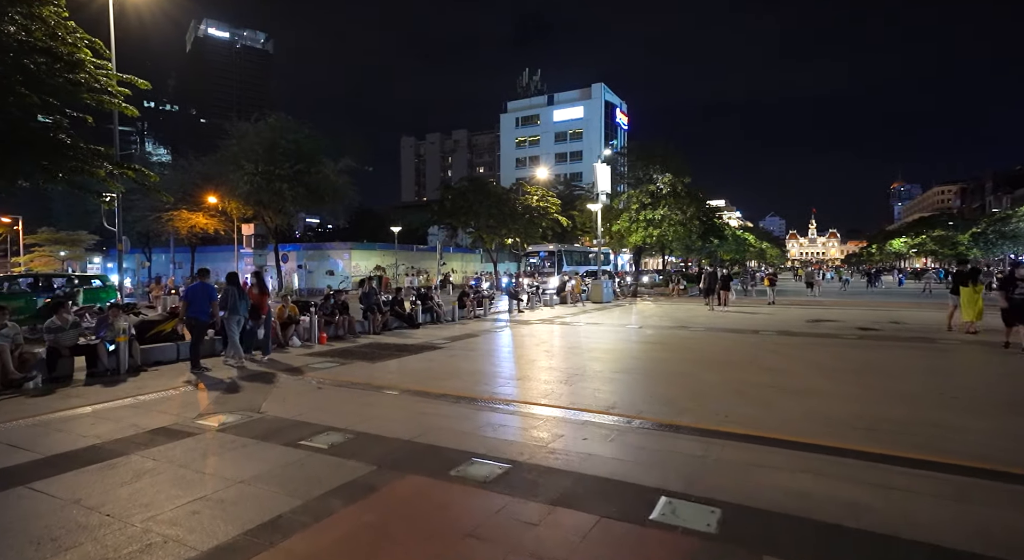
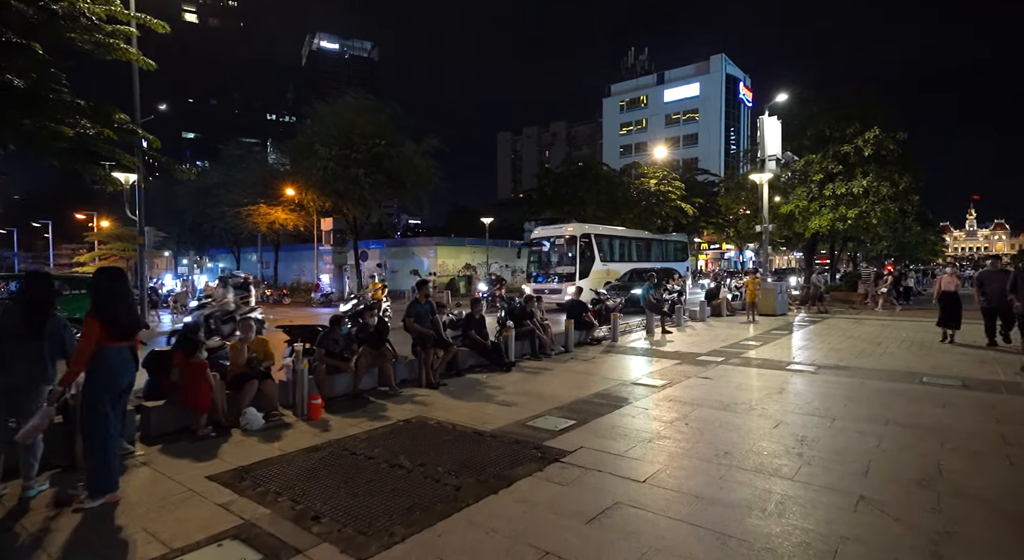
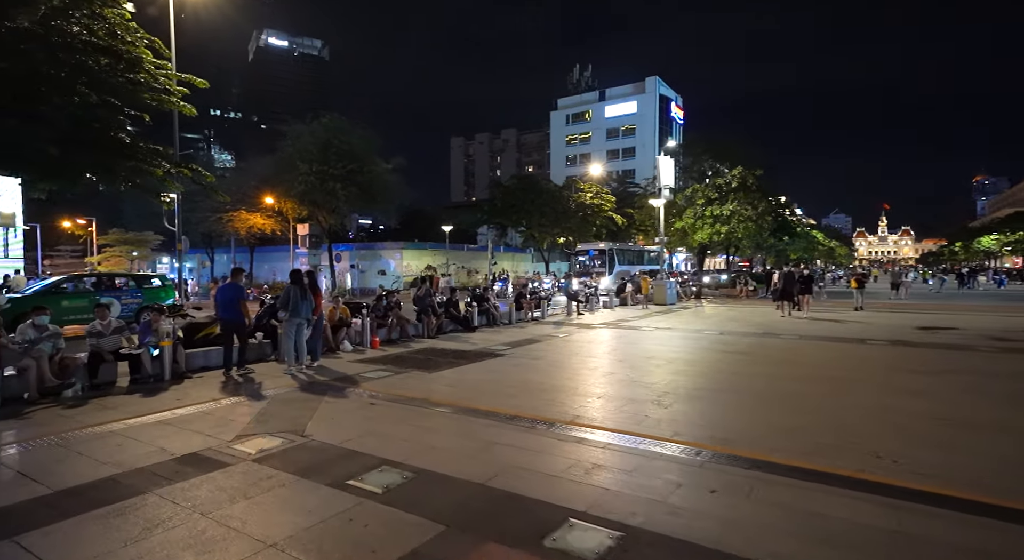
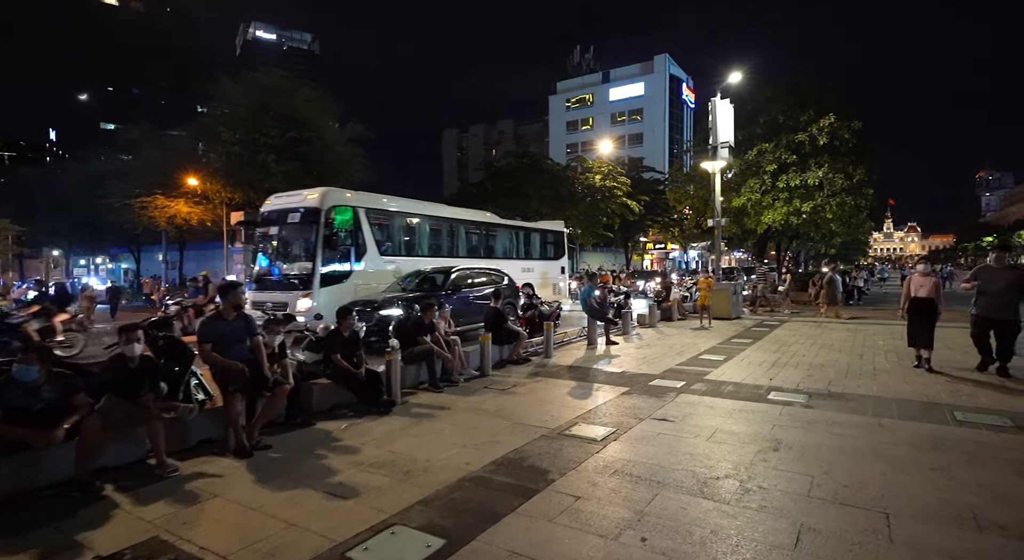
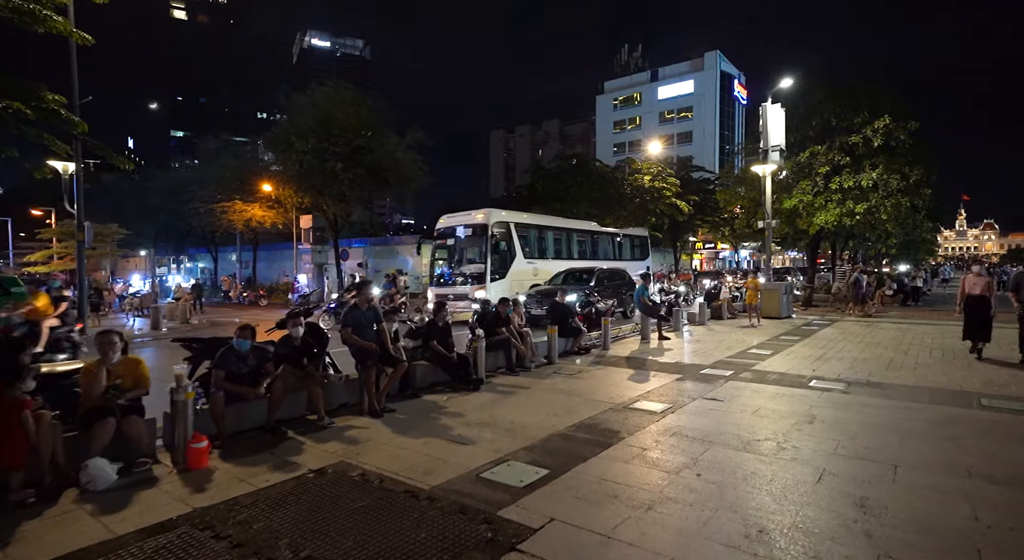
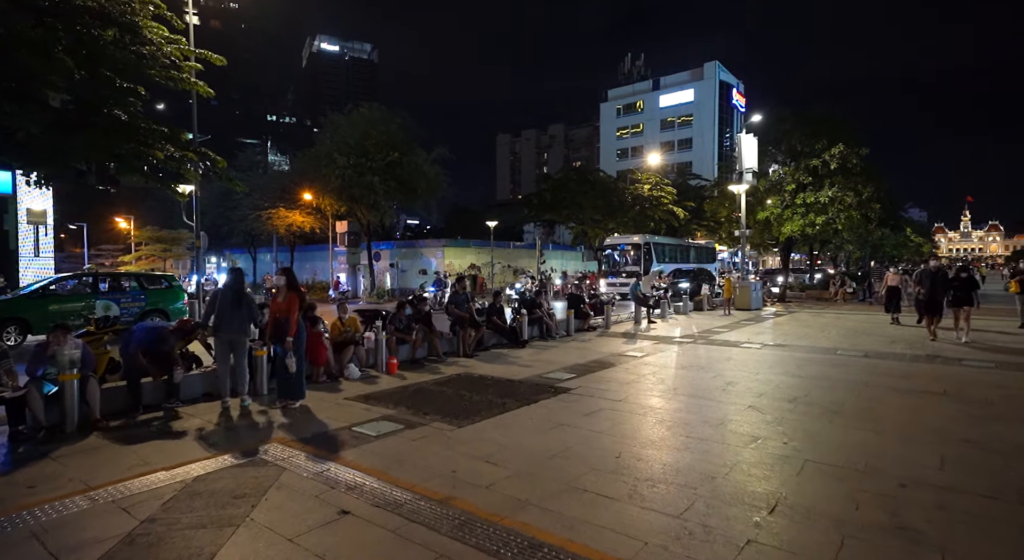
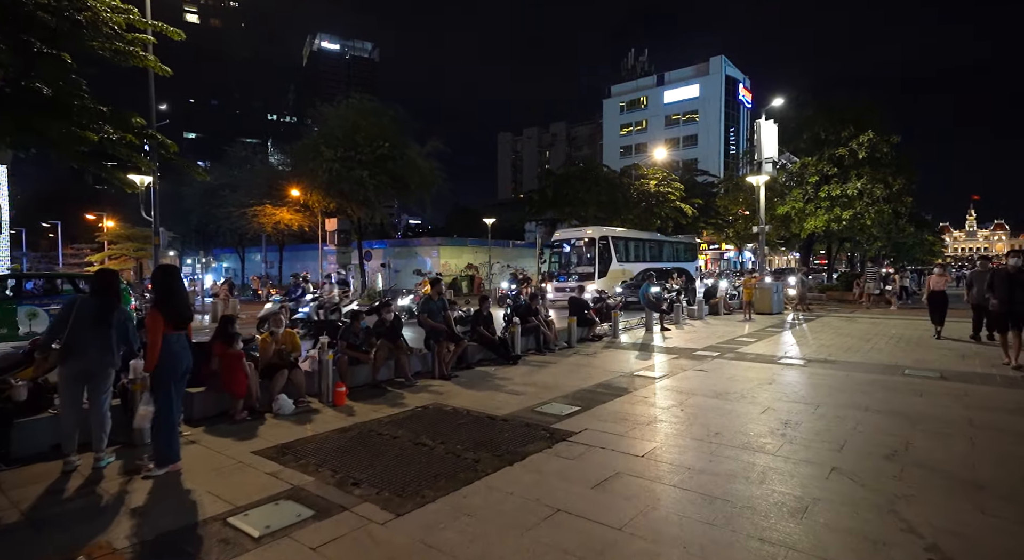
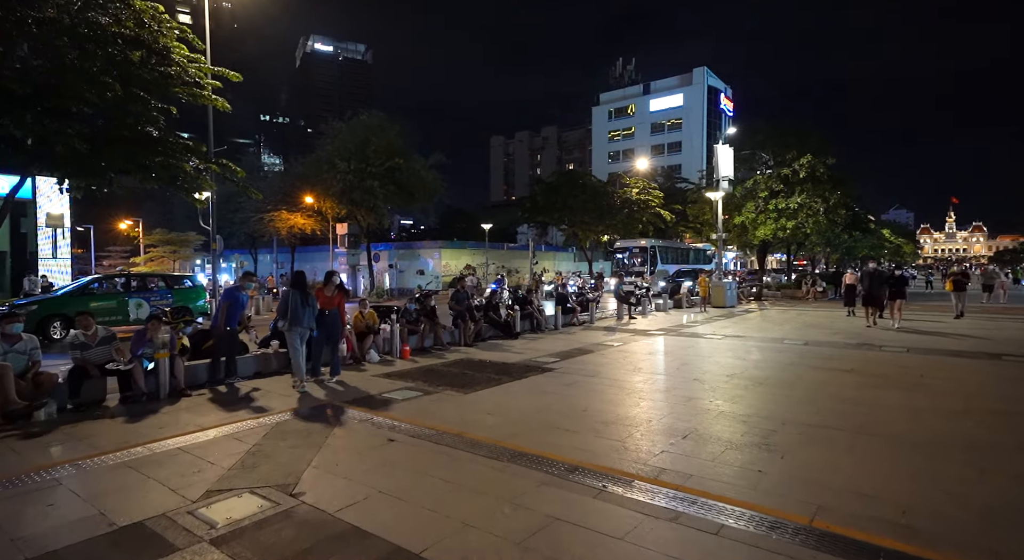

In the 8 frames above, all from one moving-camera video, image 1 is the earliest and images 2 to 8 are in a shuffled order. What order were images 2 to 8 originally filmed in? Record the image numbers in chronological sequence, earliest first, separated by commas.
3, 8, 6, 7, 2, 5, 4
